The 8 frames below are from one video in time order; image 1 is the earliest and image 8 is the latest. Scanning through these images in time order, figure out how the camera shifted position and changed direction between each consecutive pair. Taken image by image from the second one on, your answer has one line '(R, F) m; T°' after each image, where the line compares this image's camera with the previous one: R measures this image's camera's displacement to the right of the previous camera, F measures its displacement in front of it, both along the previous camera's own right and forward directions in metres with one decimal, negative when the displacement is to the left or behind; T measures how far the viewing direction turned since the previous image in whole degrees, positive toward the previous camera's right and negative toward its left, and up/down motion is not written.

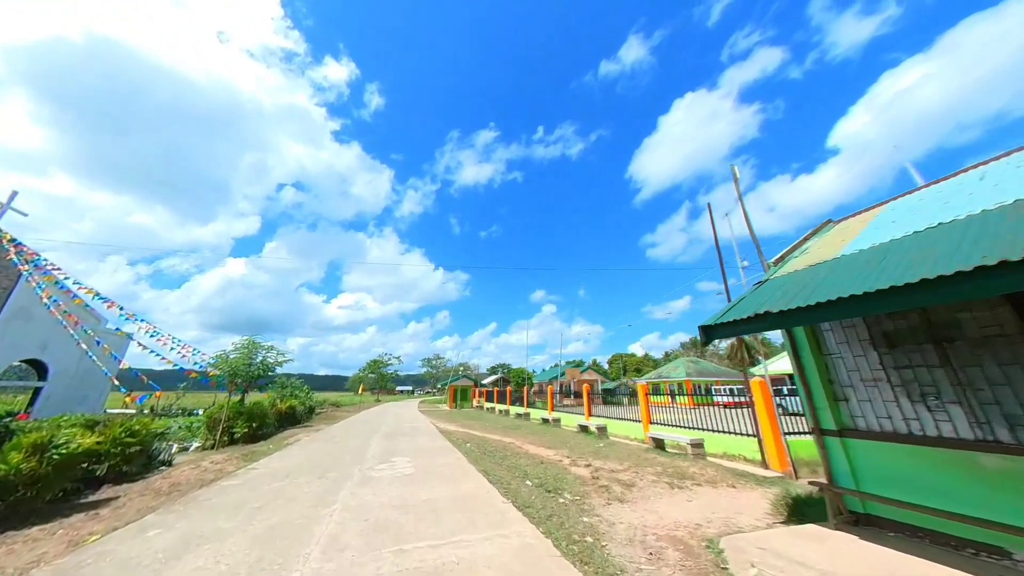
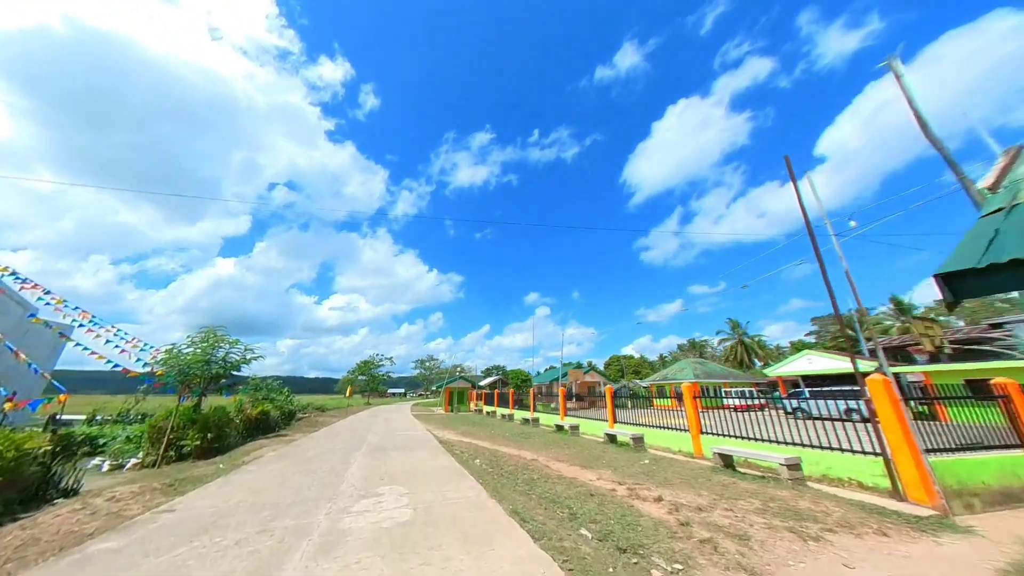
(-0.6, +2.3) m; +1°
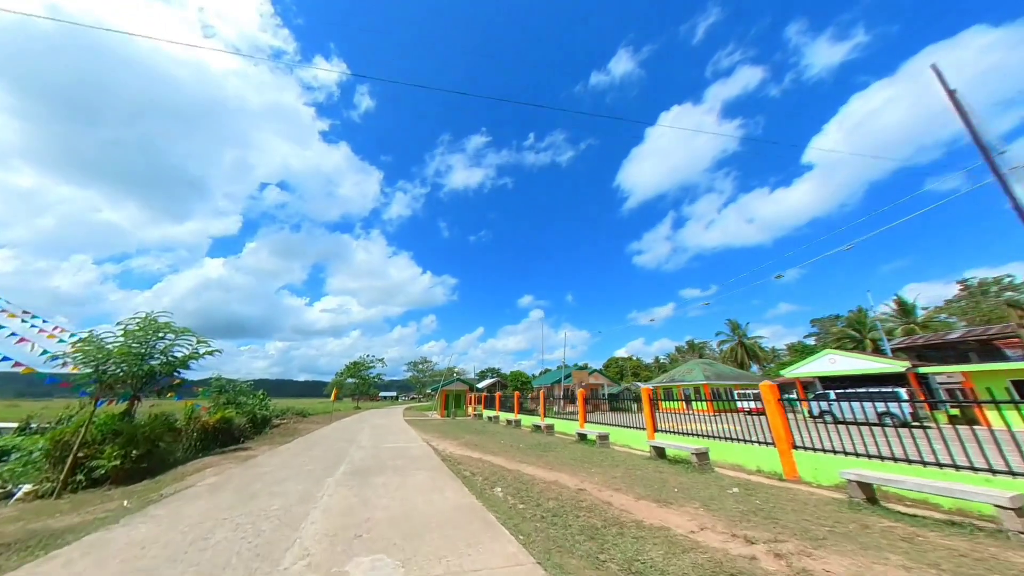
(-0.6, +2.4) m; +1°
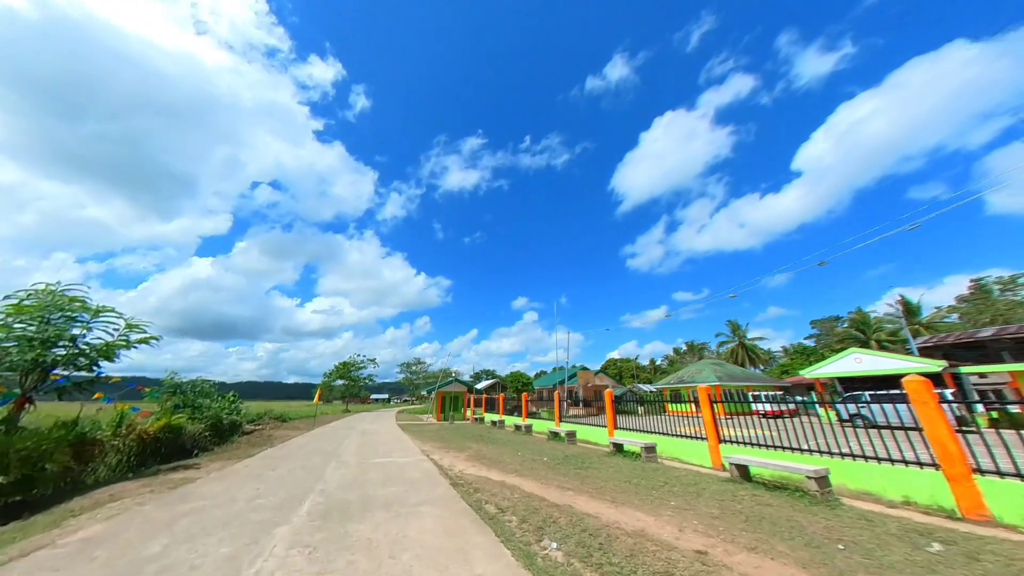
(-0.7, +2.3) m; +1°
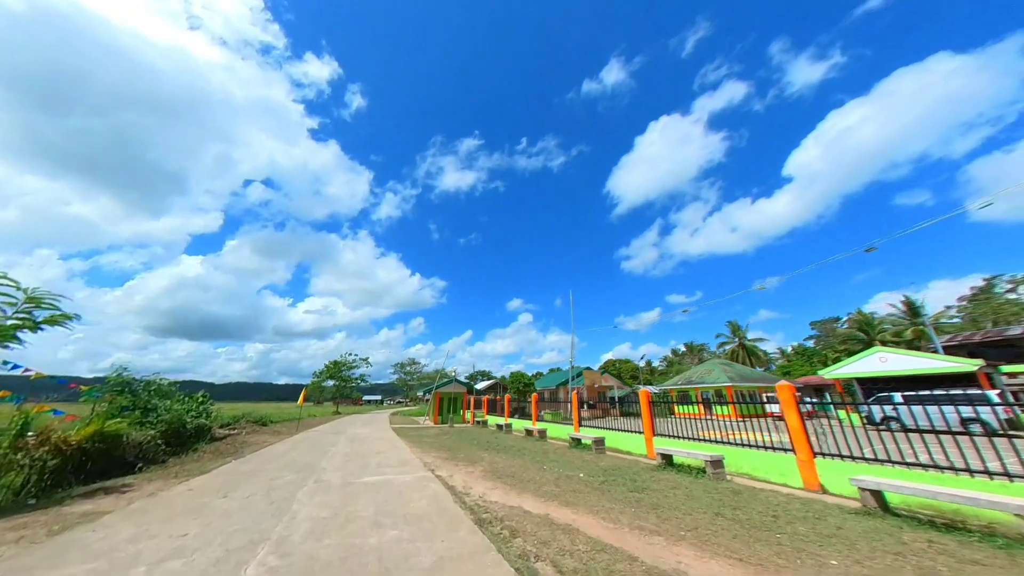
(-0.6, +2.0) m; +1°
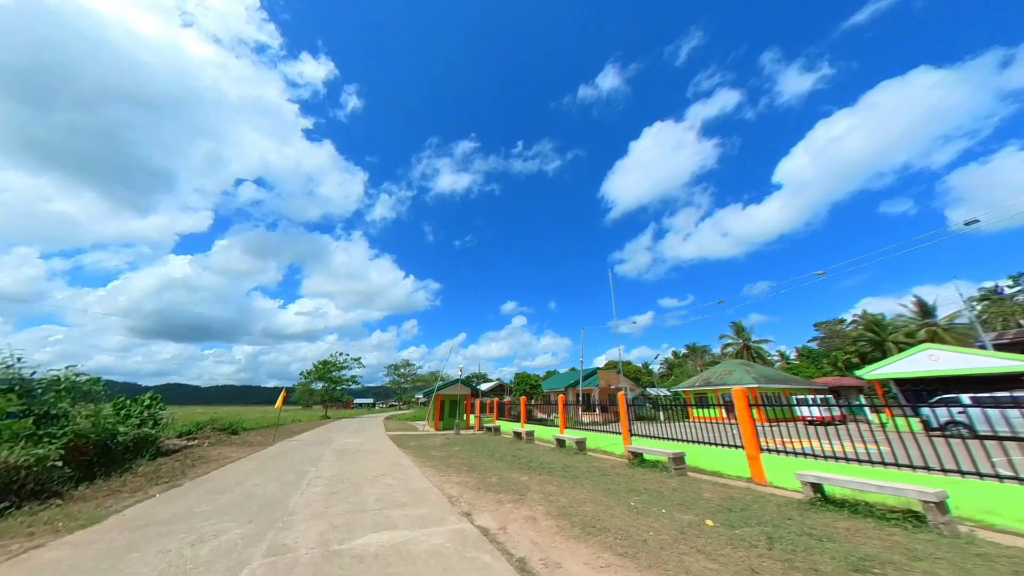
(-1.1, +2.9) m; +1°
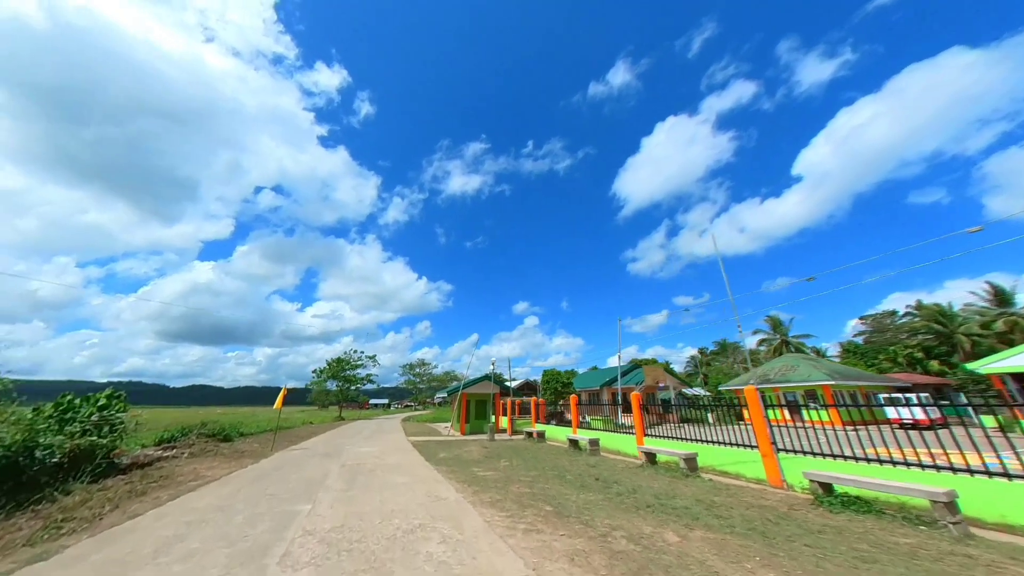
(-1.3, +3.4) m; -2°
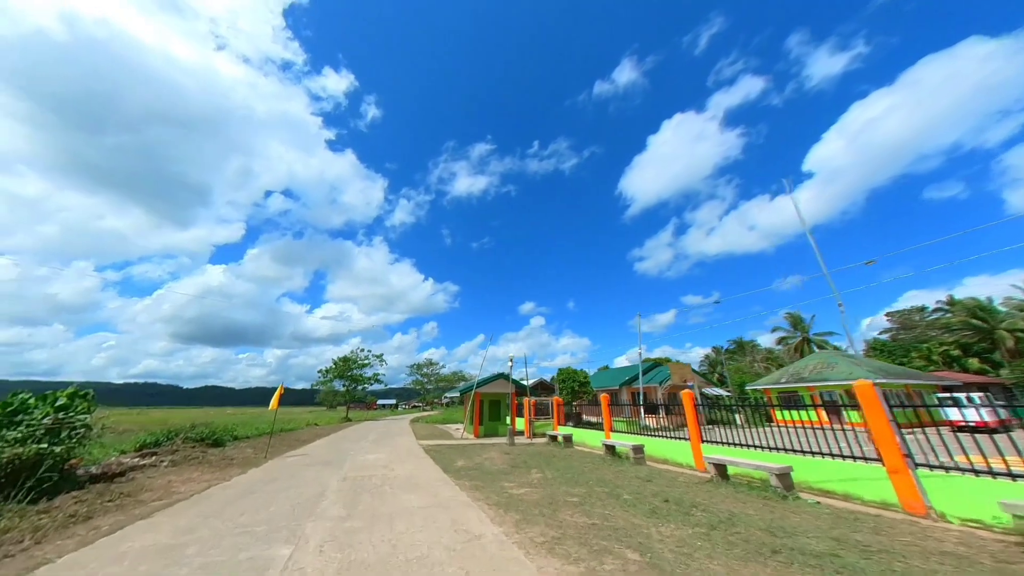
(-0.6, +1.7) m; -1°
